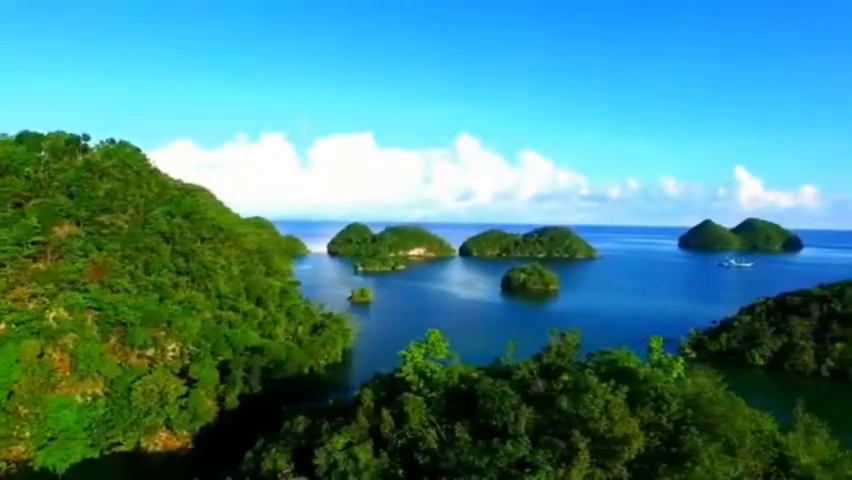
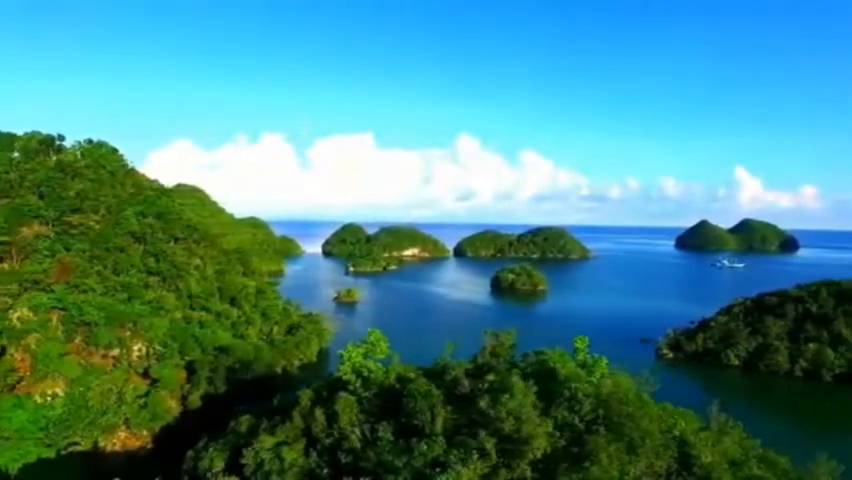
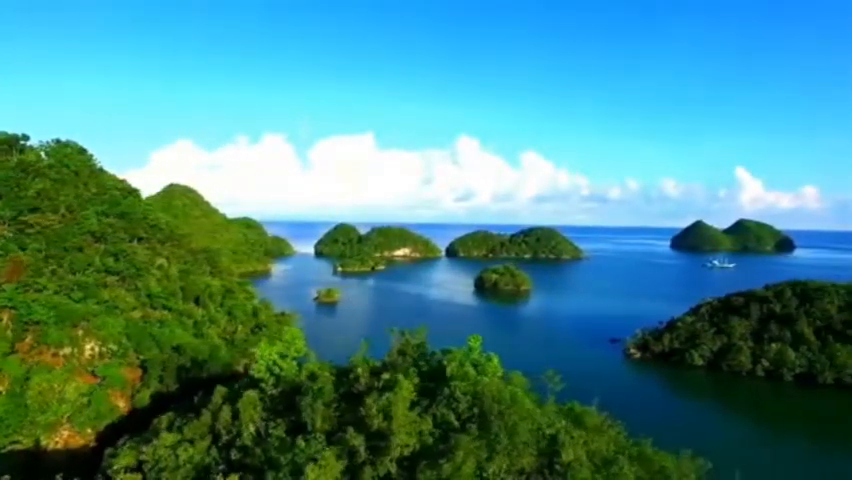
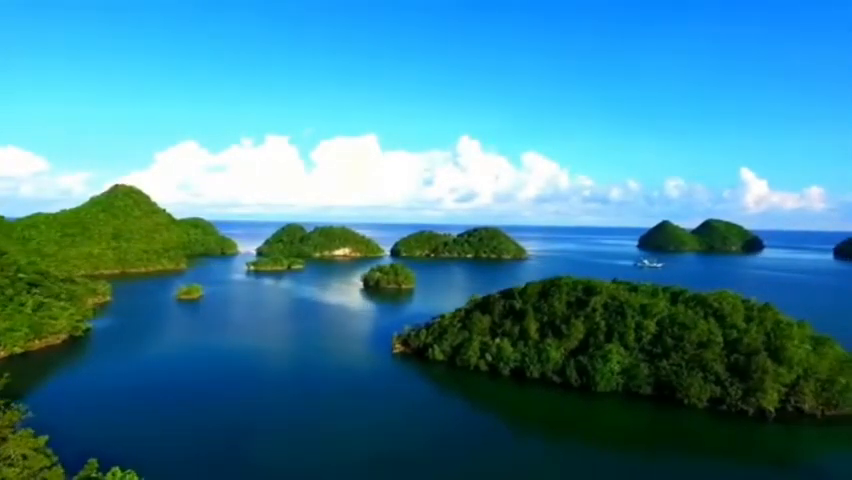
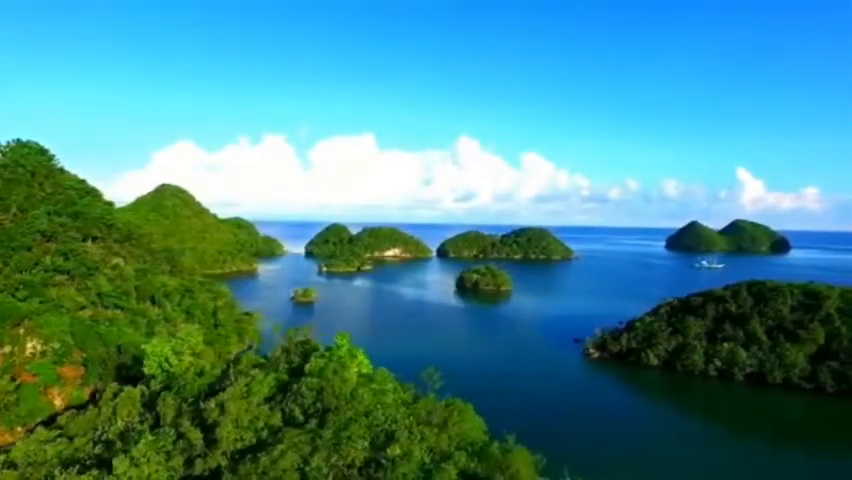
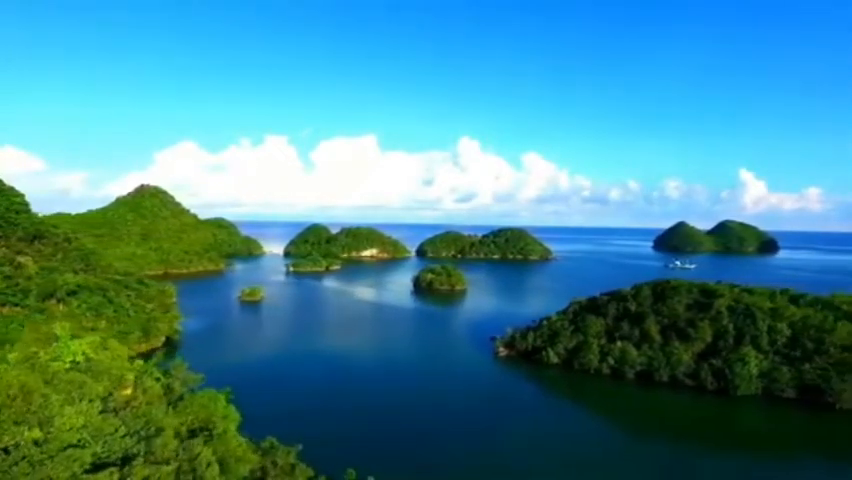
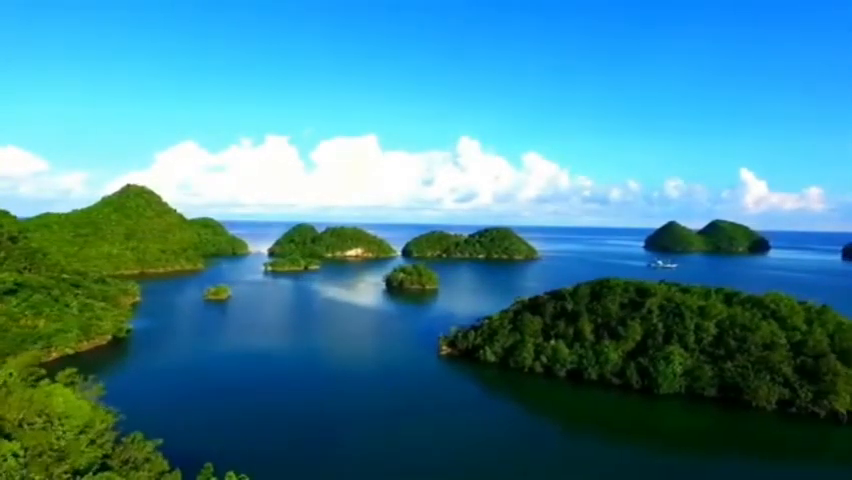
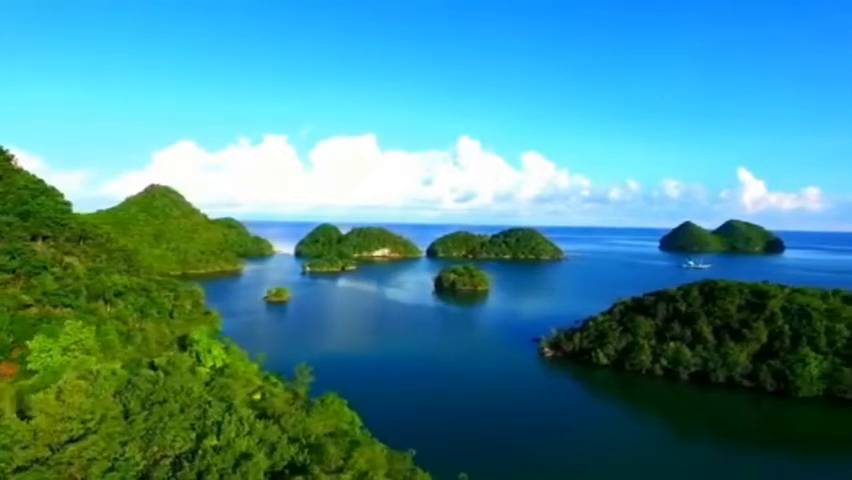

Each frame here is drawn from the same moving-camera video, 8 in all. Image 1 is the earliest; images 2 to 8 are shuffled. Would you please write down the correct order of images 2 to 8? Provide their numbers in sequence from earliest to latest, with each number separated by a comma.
2, 3, 5, 8, 6, 7, 4
